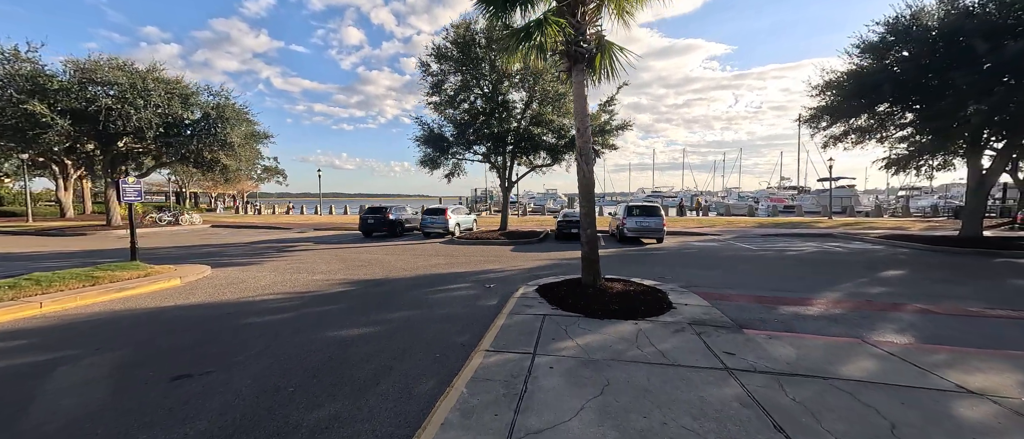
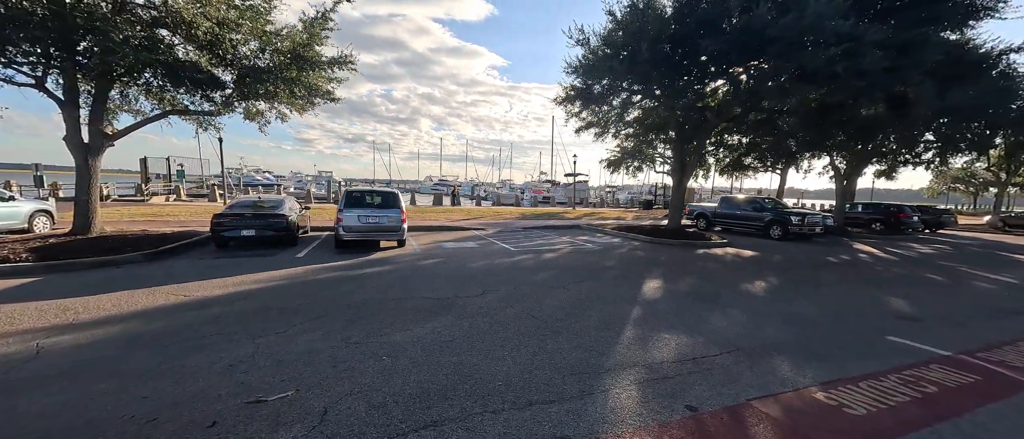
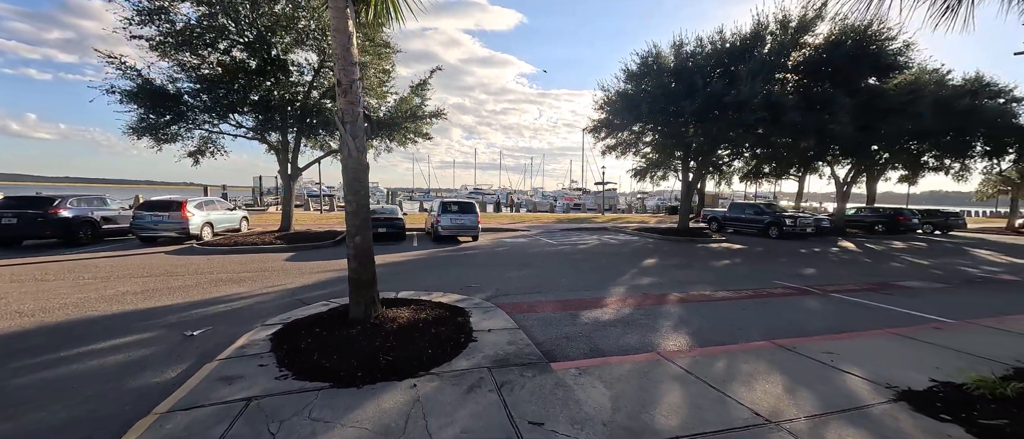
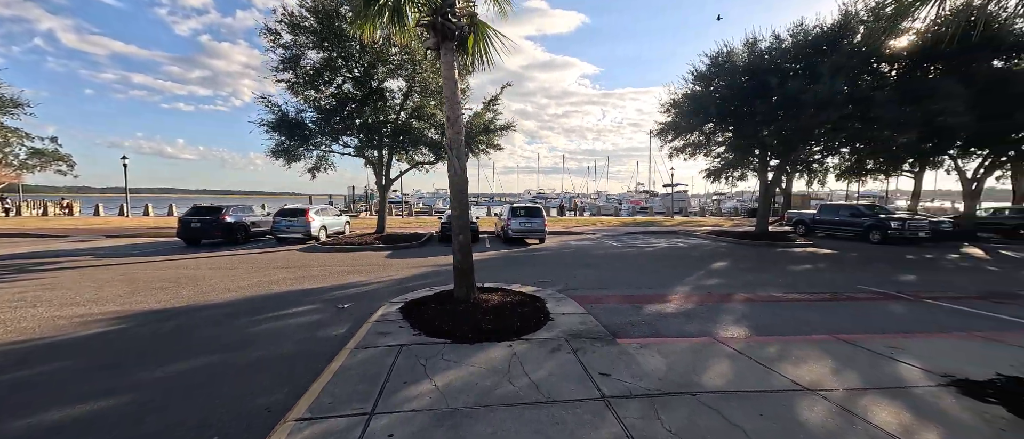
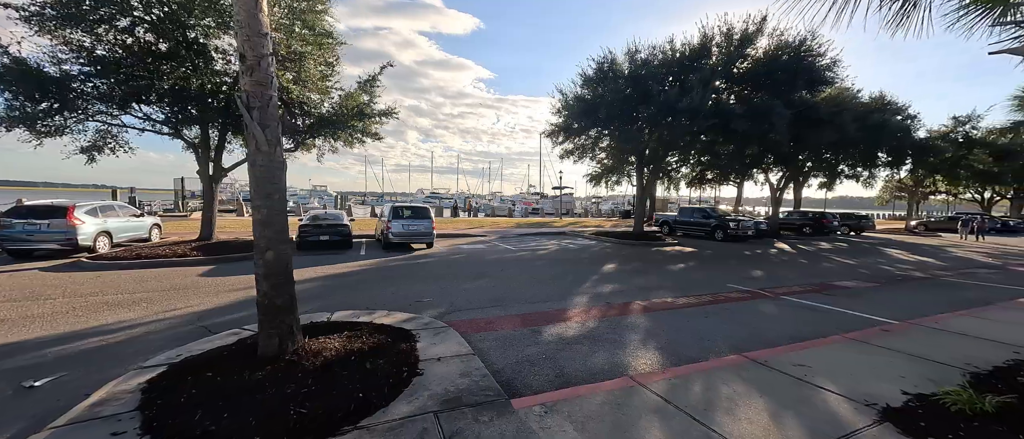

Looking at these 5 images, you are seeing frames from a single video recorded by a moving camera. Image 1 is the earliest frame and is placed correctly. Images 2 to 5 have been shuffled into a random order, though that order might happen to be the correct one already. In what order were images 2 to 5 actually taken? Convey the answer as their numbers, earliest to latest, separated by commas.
4, 3, 5, 2
